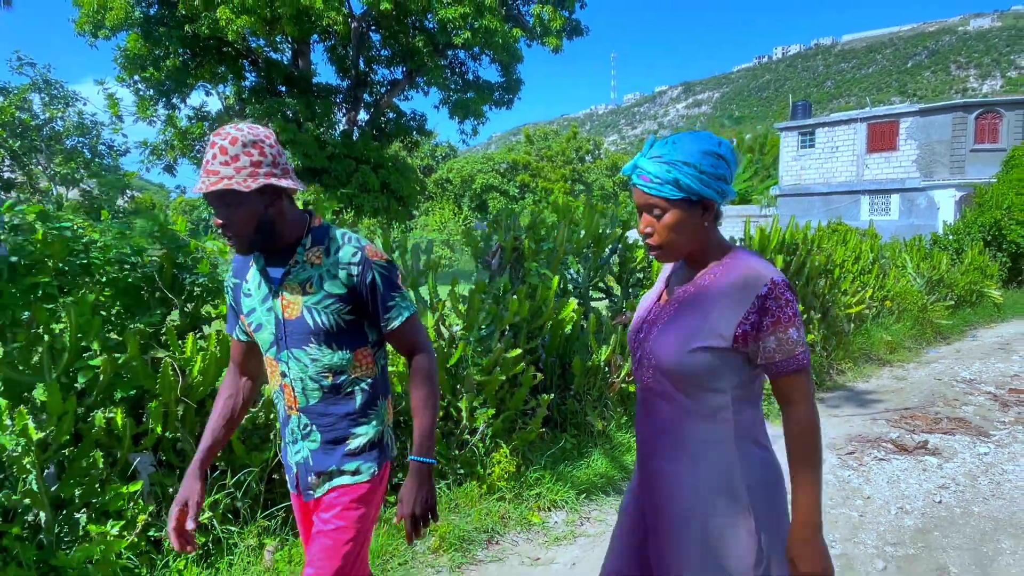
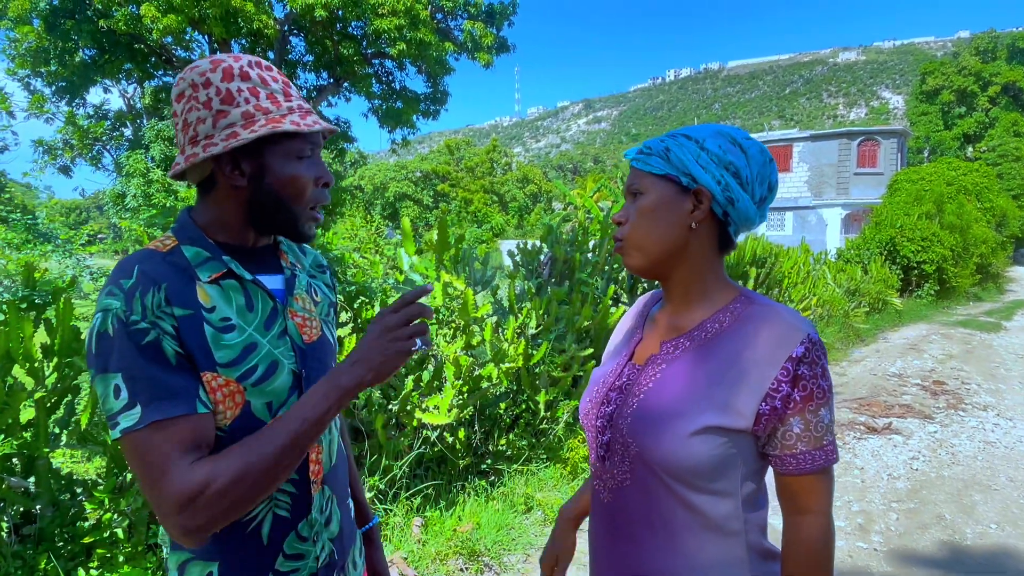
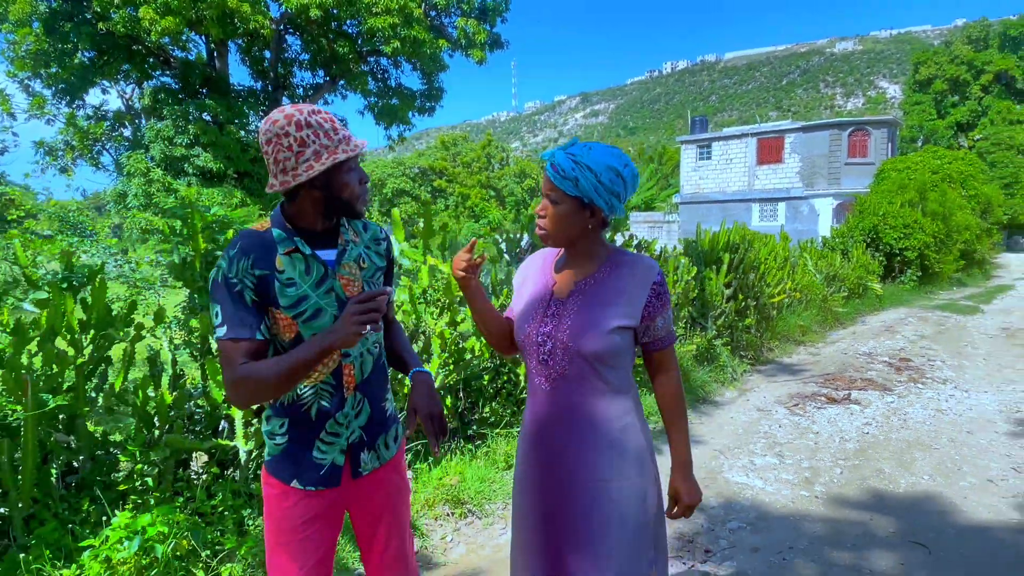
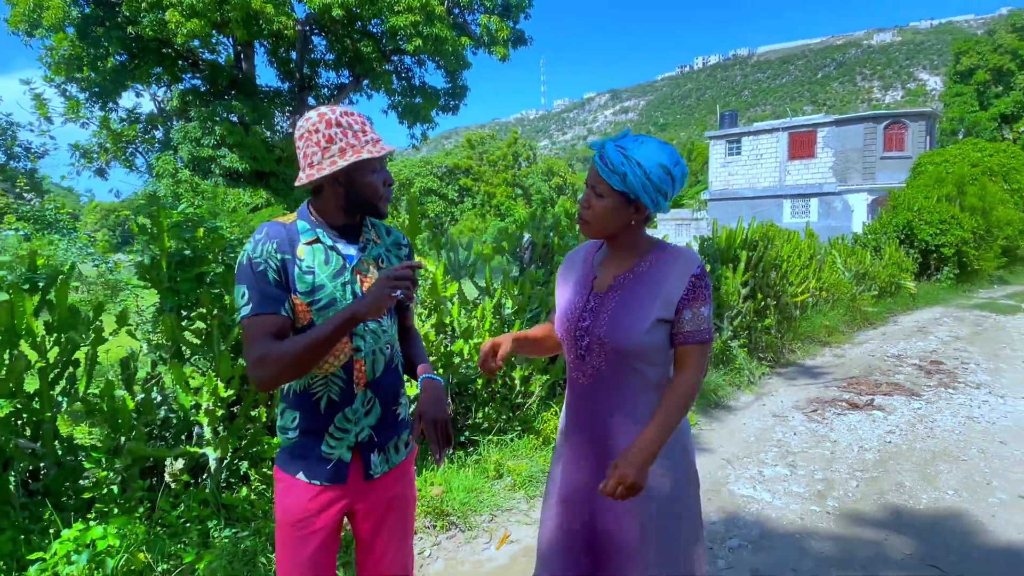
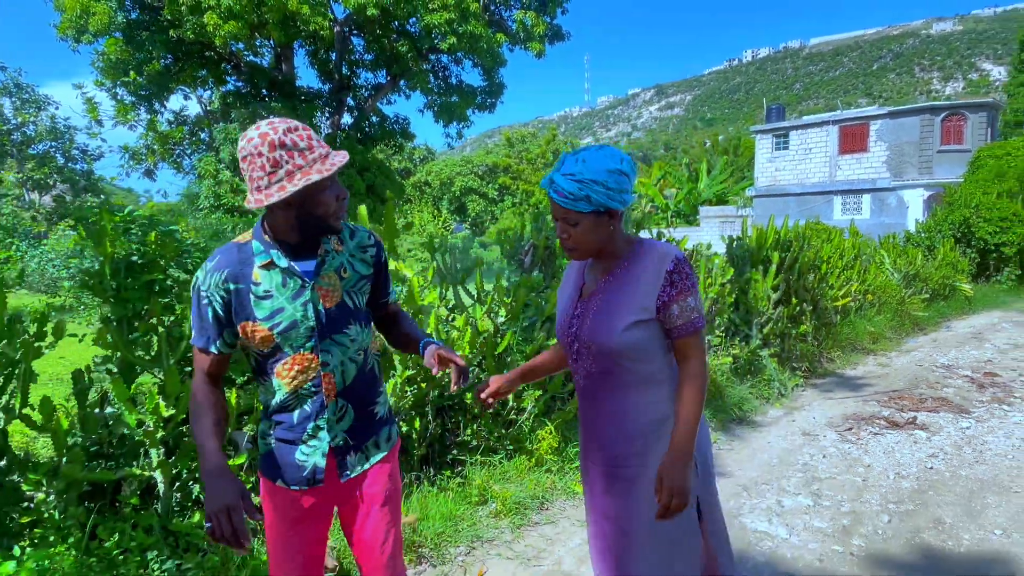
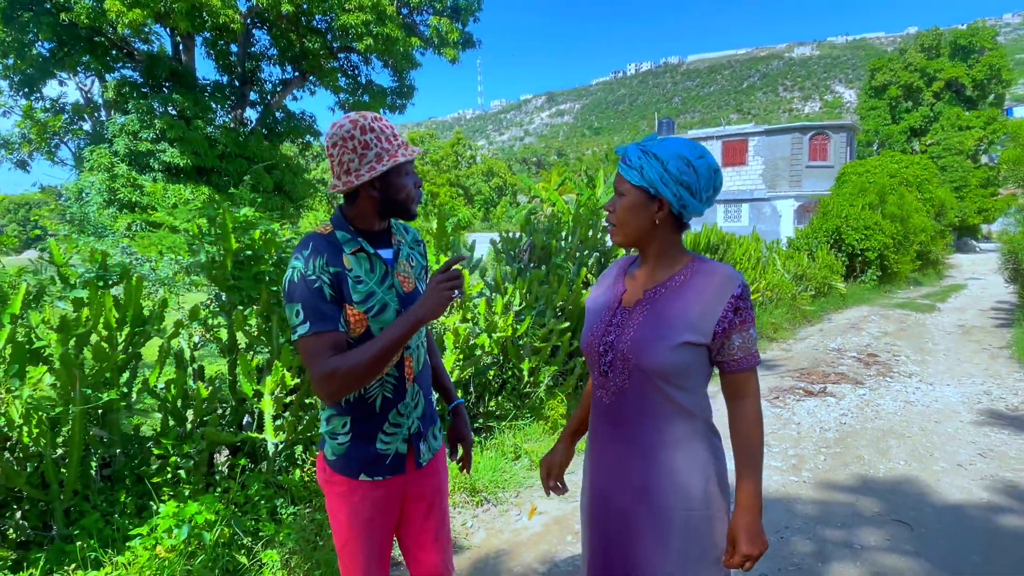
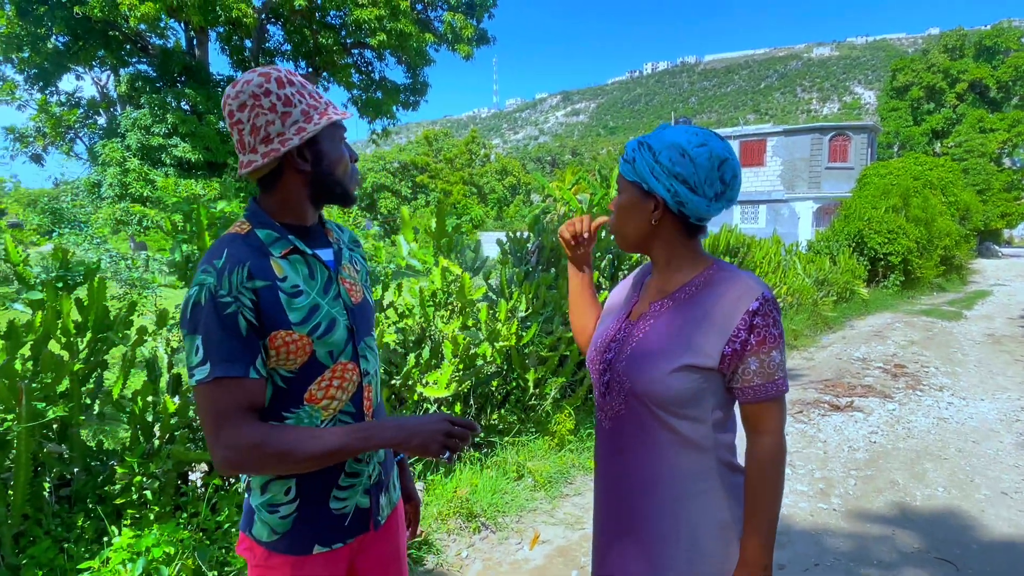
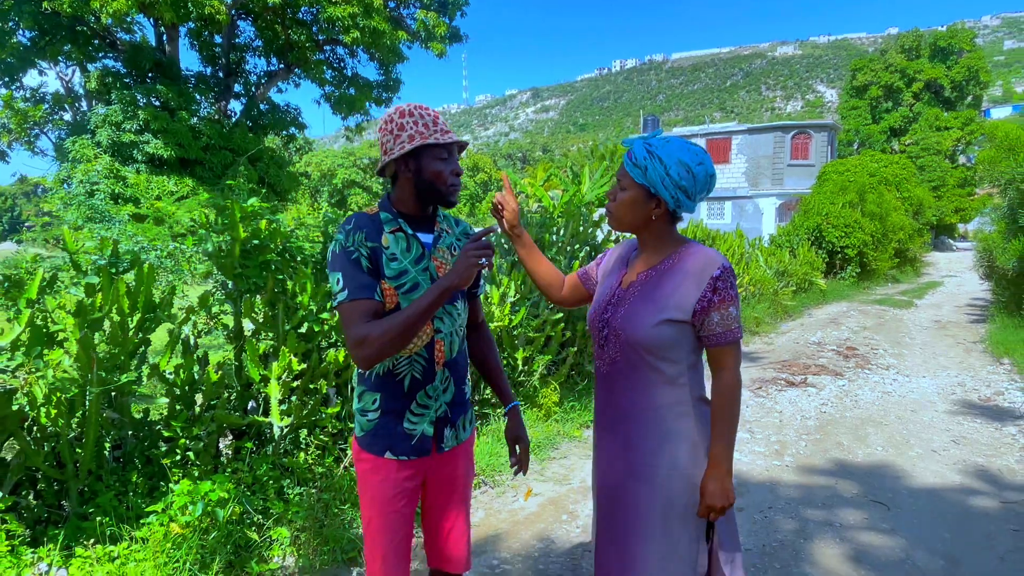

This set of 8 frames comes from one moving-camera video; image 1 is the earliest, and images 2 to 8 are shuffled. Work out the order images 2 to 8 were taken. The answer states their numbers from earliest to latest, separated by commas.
5, 4, 3, 6, 8, 7, 2
